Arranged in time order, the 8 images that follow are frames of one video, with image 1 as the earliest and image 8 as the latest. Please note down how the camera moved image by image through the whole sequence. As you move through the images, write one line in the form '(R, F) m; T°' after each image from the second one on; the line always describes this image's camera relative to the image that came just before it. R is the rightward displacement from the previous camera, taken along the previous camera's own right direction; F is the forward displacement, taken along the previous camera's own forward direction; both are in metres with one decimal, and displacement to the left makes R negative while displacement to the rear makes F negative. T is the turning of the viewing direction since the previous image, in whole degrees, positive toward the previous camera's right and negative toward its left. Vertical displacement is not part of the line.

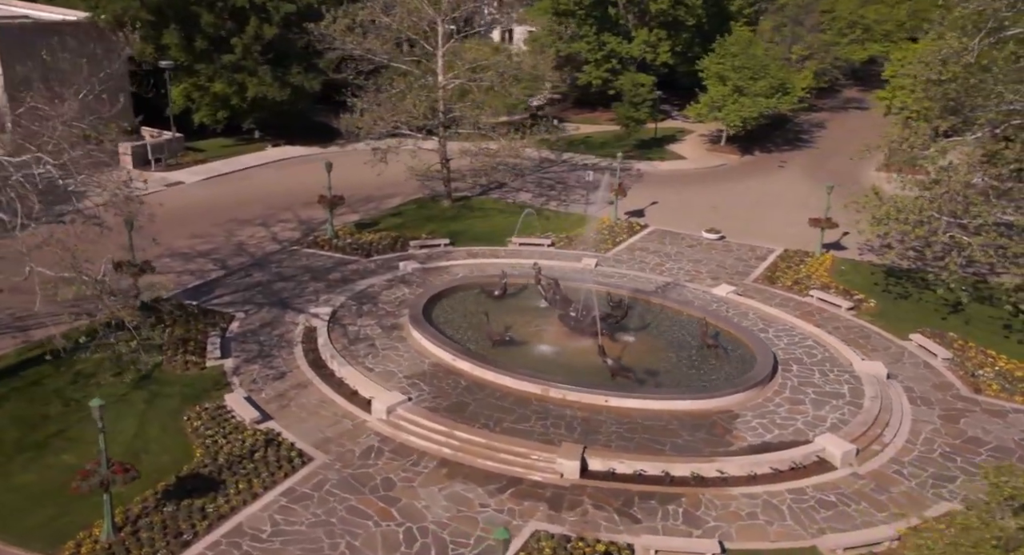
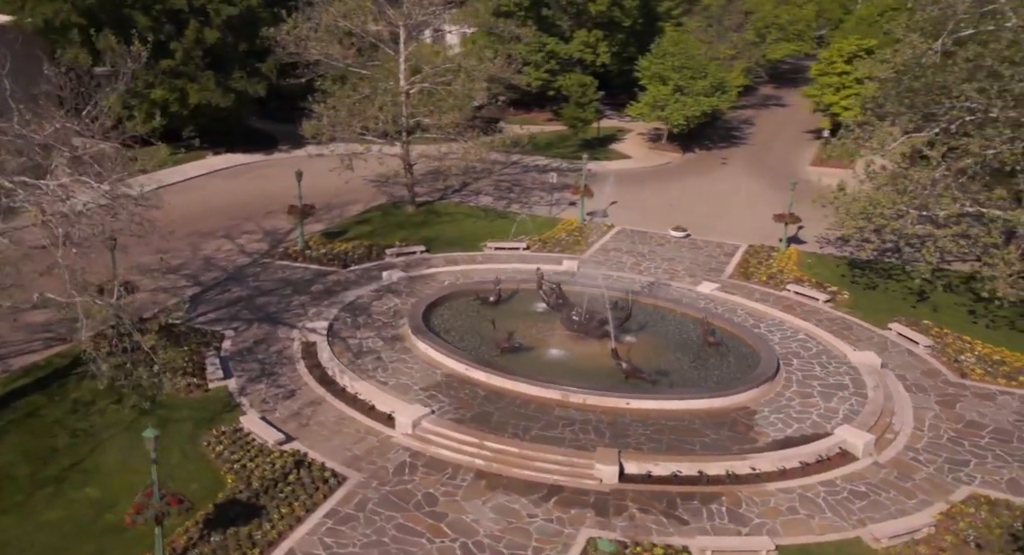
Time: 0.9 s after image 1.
(-1.1, +0.2) m; +5°
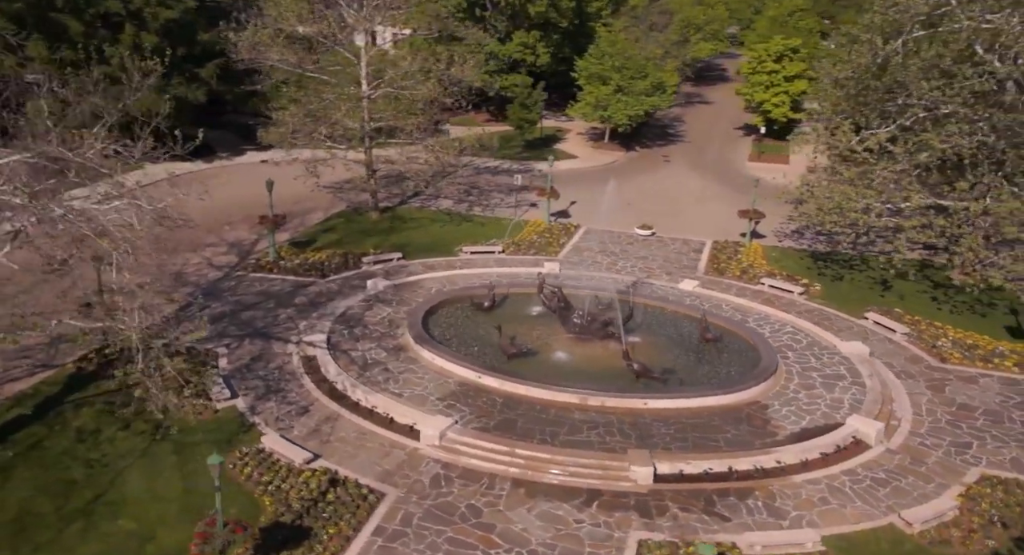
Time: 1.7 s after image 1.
(-1.1, +0.1) m; +5°
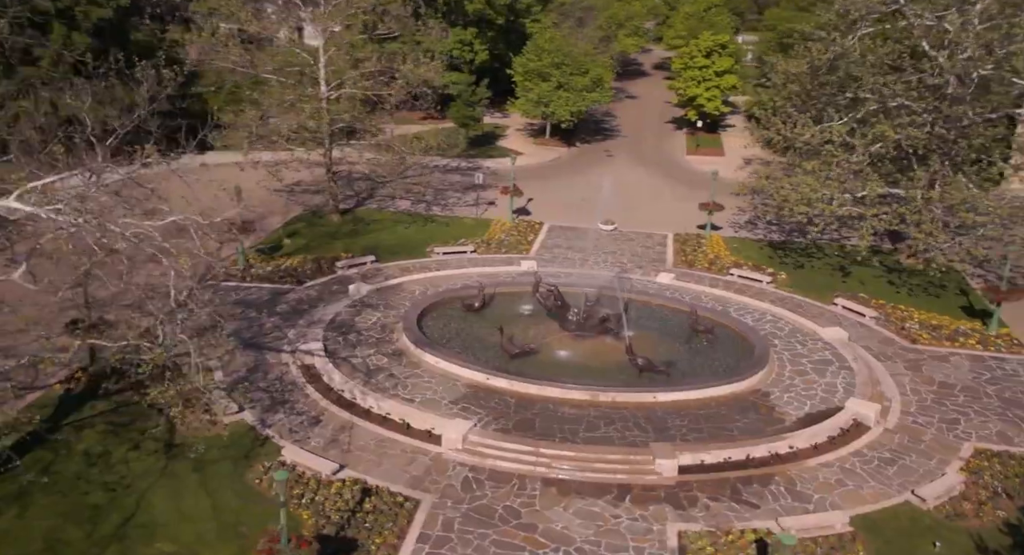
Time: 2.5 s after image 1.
(-1.0, 0.0) m; +5°
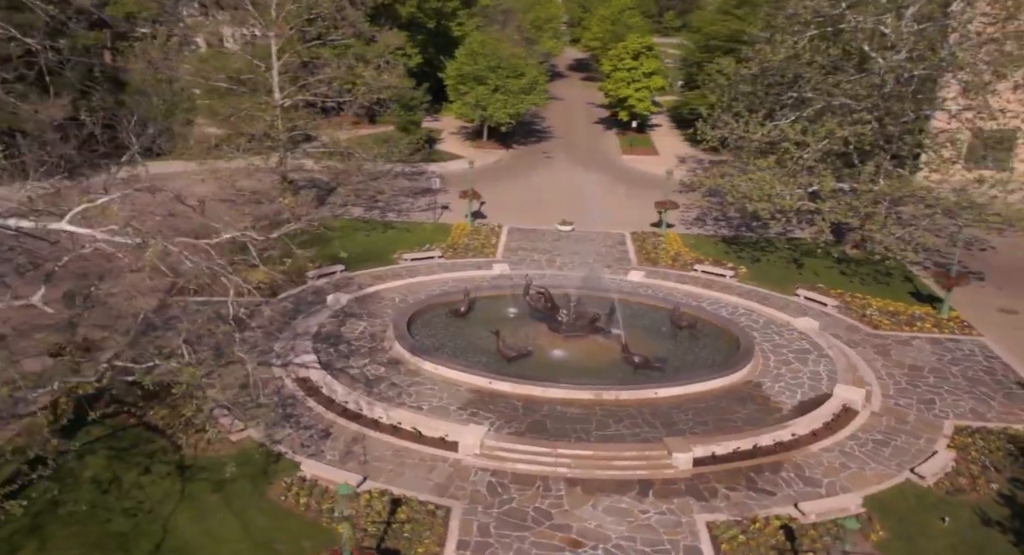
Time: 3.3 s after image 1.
(-1.0, 0.0) m; +5°
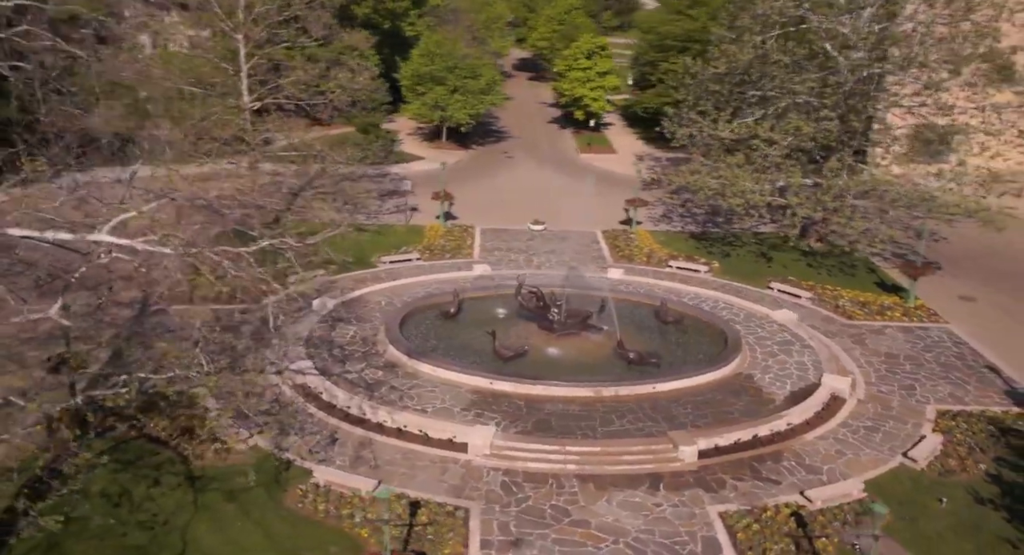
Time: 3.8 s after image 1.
(-0.6, -0.1) m; +3°
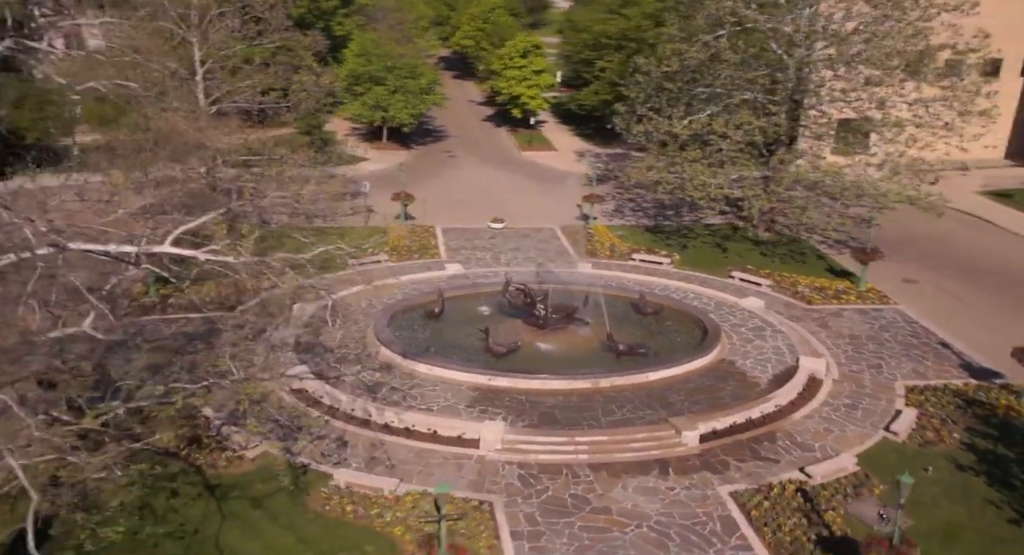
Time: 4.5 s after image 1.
(-0.9, -0.2) m; +5°
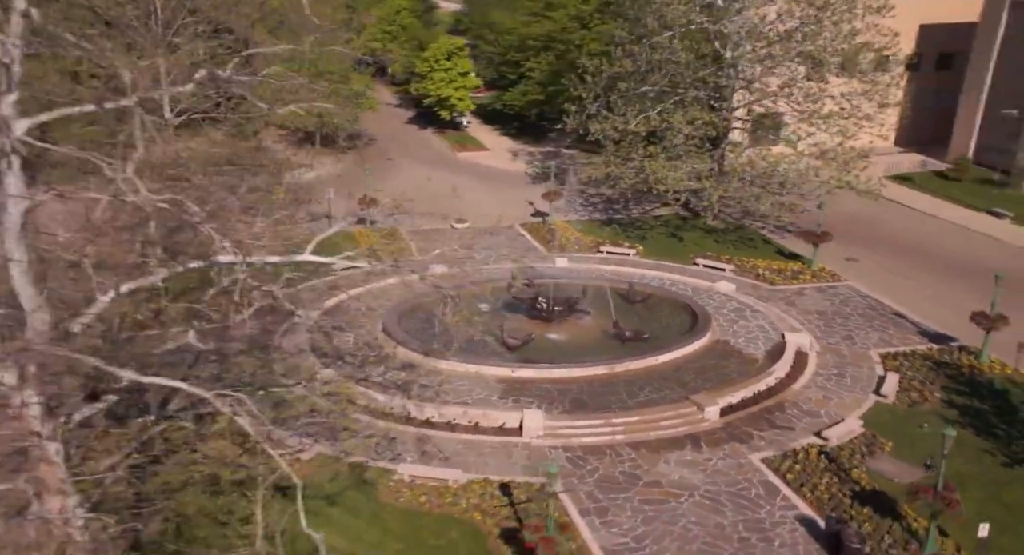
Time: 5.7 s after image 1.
(-1.5, -0.5) m; +6°
